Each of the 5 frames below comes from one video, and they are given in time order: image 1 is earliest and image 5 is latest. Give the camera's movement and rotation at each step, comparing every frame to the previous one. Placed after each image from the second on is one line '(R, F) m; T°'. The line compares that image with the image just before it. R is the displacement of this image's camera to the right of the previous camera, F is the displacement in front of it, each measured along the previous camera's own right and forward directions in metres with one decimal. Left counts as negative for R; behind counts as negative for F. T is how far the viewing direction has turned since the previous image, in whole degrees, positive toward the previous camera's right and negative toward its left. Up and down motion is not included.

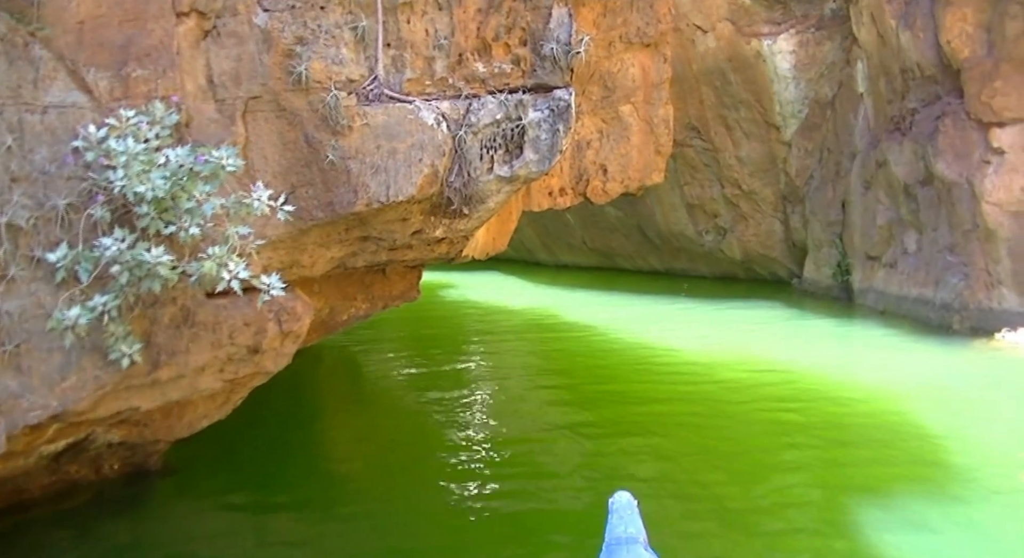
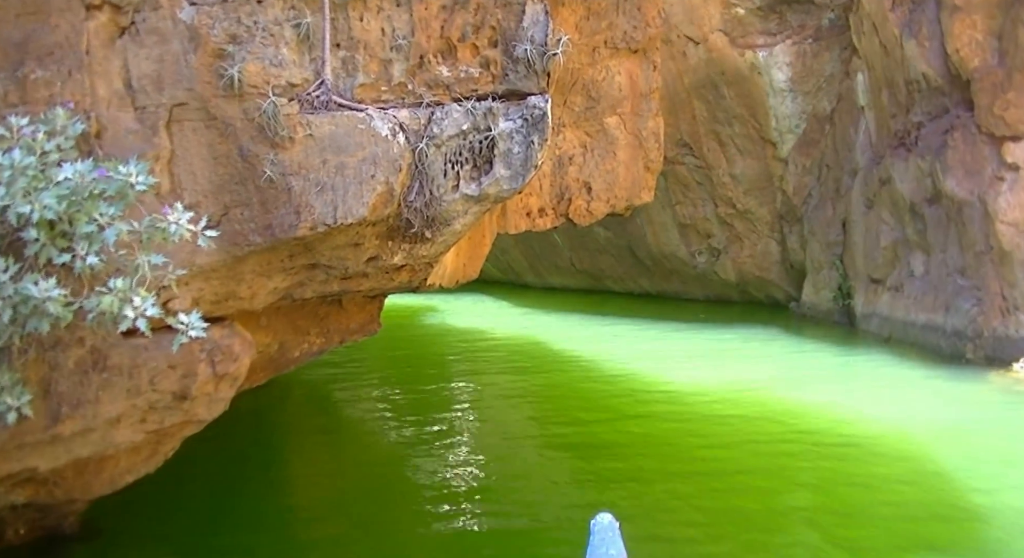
(+0.1, +0.7) m; 0°
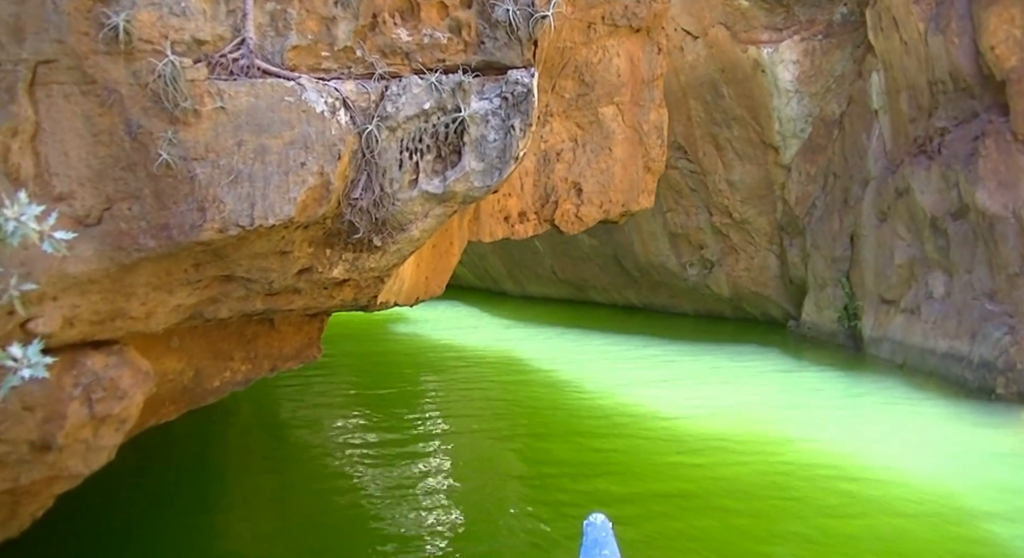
(0.0, +1.0) m; +1°
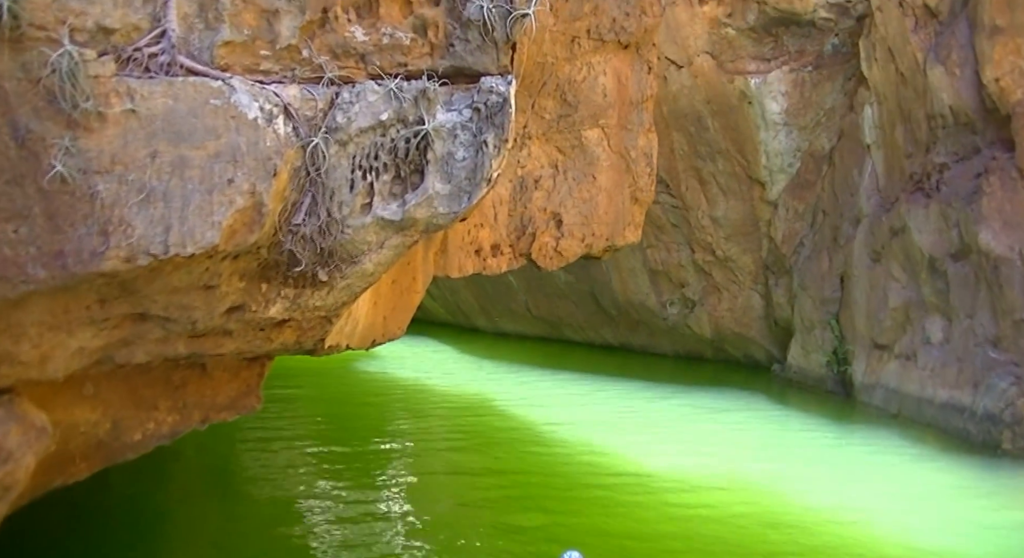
(0.0, +0.6) m; +2°
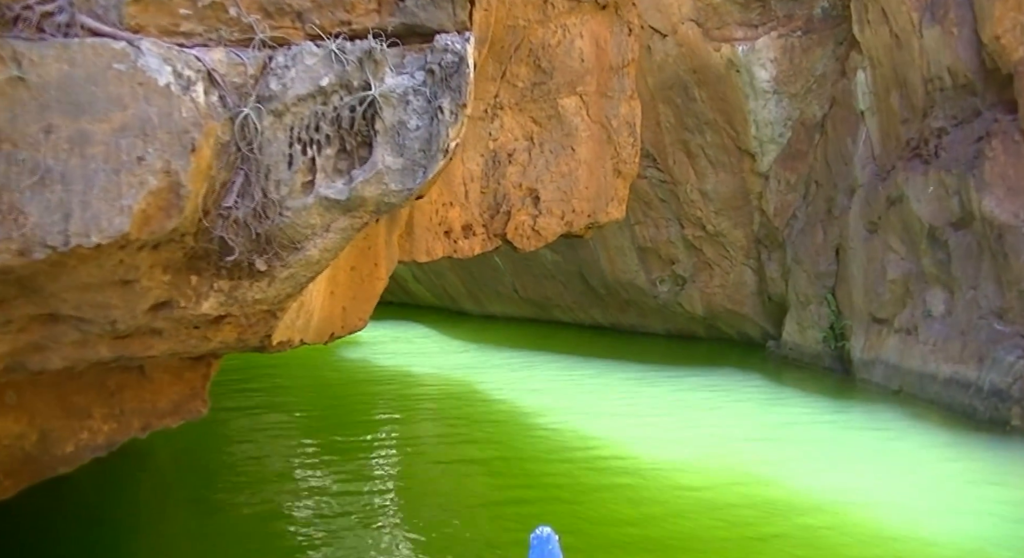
(+0.1, +0.4) m; +1°
